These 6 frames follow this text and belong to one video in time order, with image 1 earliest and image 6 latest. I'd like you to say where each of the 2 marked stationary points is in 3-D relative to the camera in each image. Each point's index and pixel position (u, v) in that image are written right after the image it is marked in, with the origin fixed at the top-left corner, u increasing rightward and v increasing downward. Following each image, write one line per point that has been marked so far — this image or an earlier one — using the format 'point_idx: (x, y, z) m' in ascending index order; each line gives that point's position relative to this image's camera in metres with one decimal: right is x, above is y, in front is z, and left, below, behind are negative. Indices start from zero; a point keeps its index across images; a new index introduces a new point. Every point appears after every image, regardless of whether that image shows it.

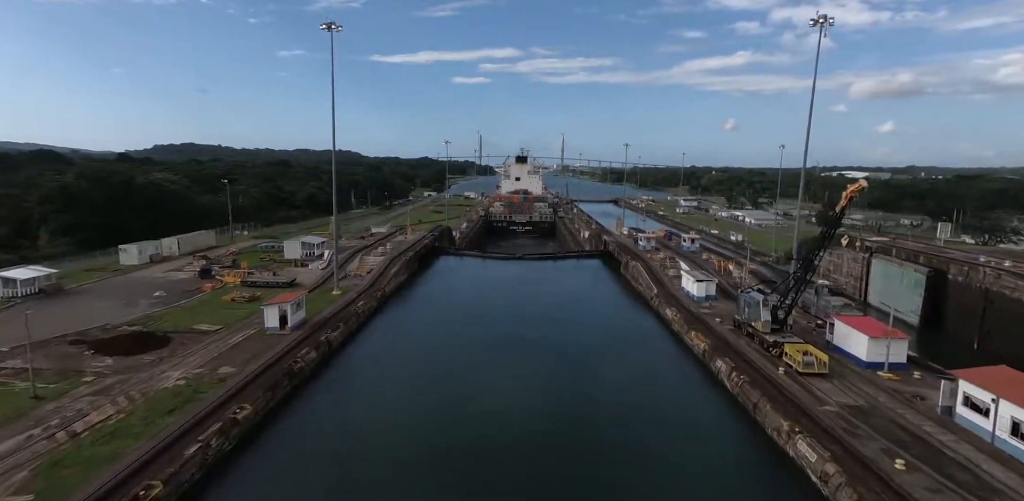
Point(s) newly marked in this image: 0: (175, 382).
0: (-9.1, -3.6, +14.3) m
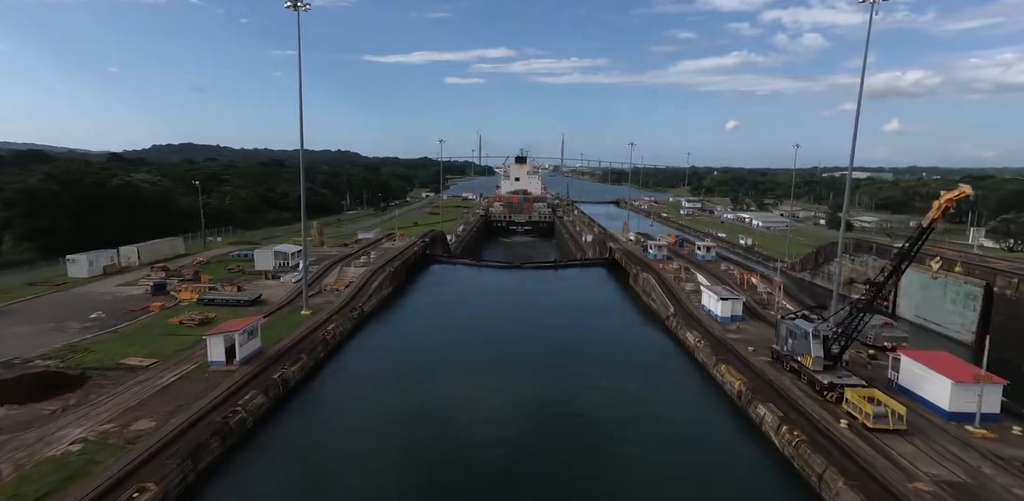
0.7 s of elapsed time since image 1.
0: (-9.2, -4.1, +11.1) m
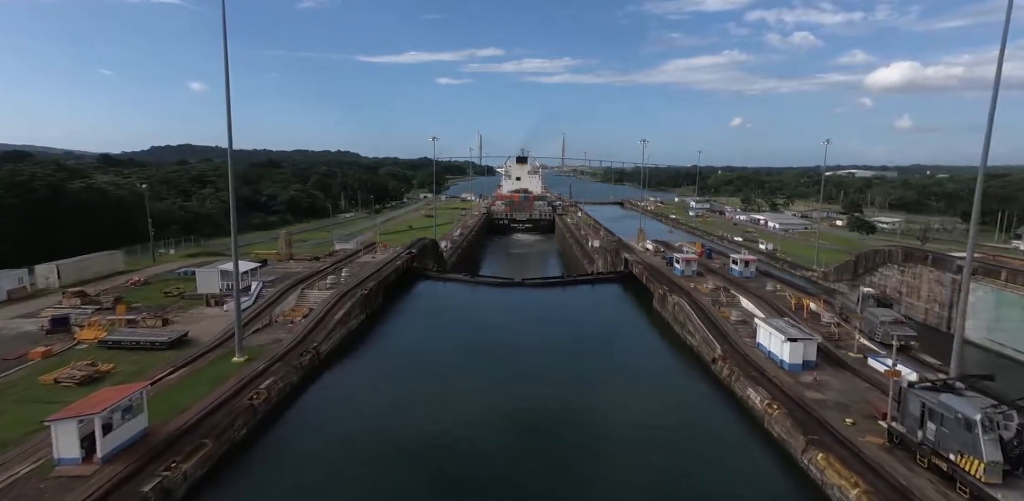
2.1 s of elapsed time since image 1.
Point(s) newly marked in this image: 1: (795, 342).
0: (-9.3, -4.9, +5.8) m
1: (+8.5, -2.8, +16.0) m
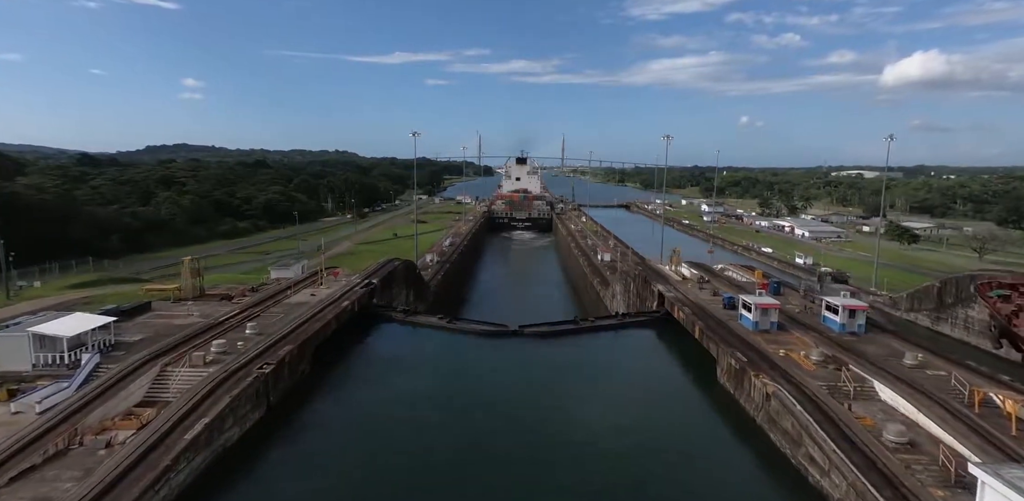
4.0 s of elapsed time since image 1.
0: (-9.5, -6.3, -3.1) m
1: (+8.3, -4.2, +7.2) m
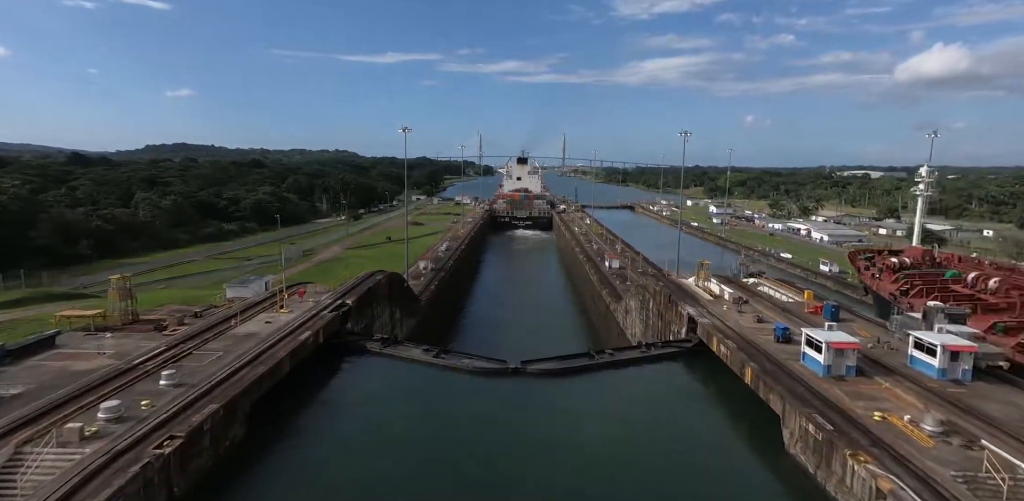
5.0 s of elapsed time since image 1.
0: (-9.5, -6.9, -7.3) m
1: (+8.2, -4.8, +3.0) m
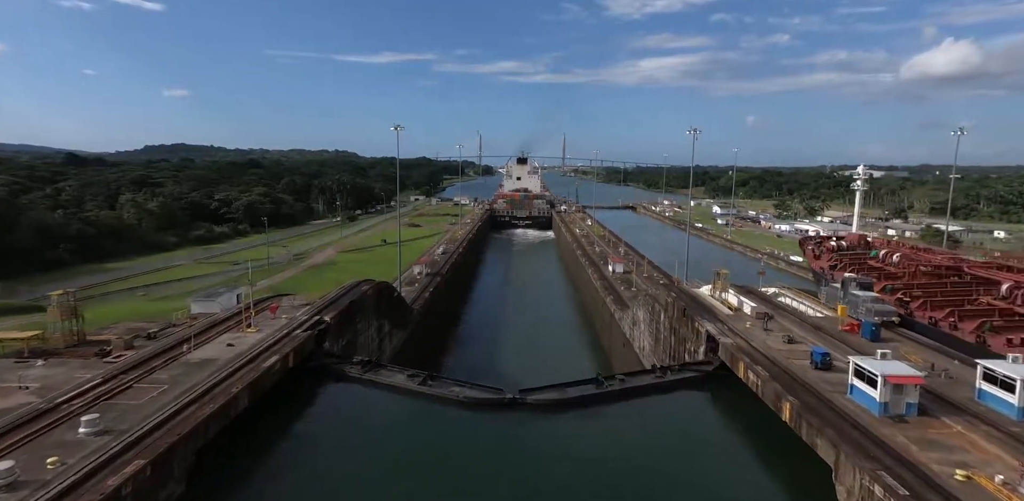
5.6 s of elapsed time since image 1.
0: (-9.6, -7.3, -9.6) m
1: (+8.2, -5.2, +0.6) m
